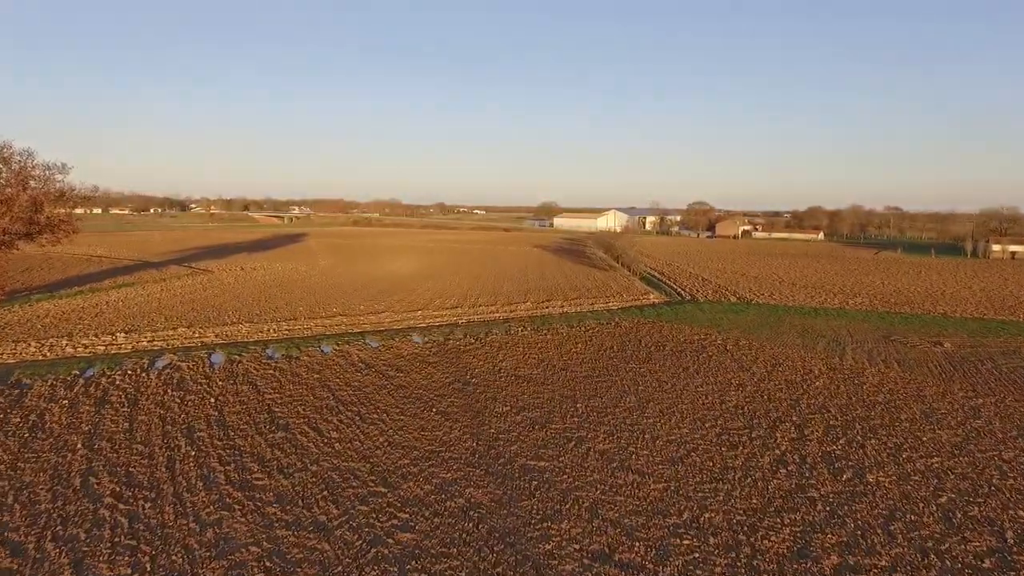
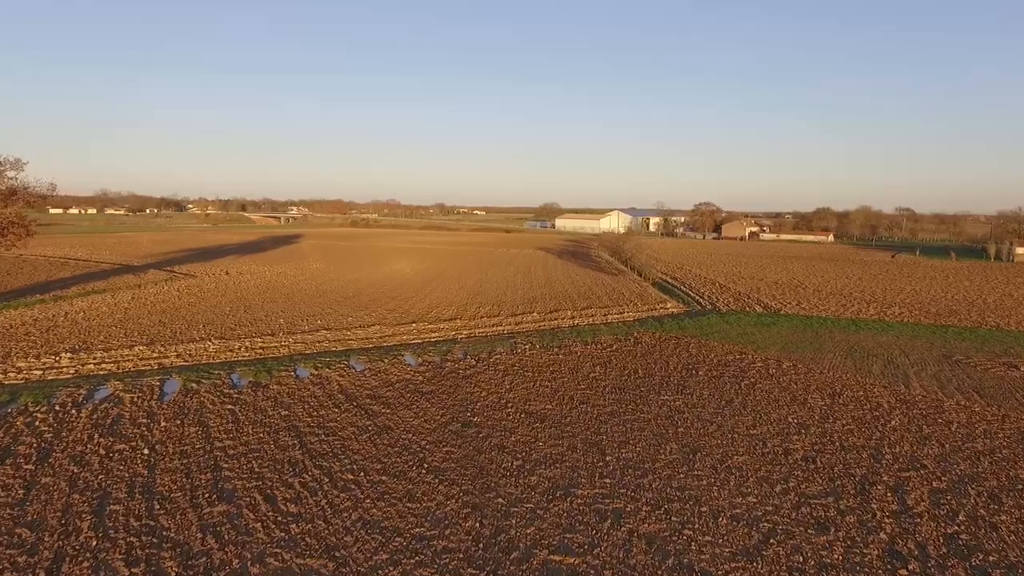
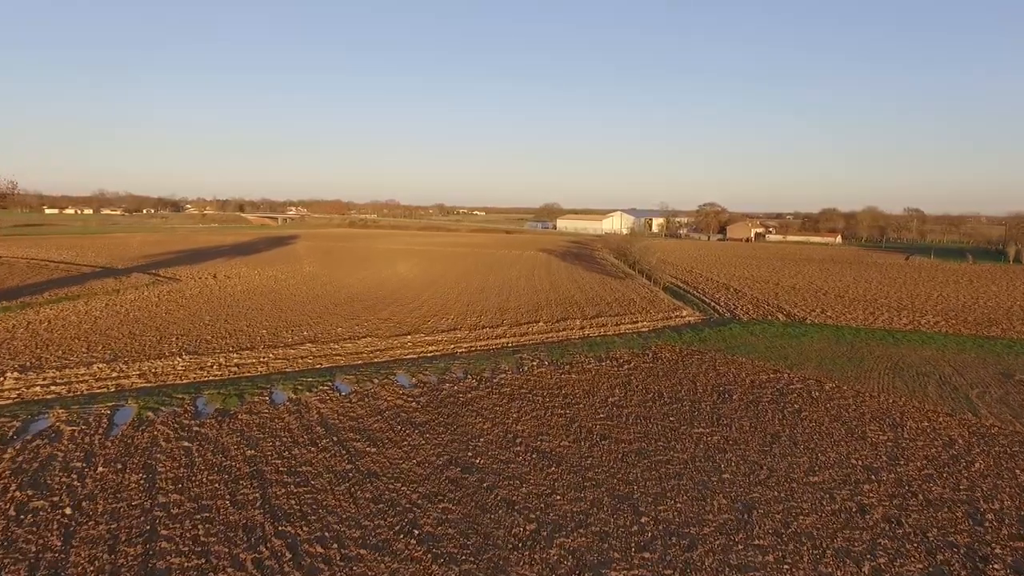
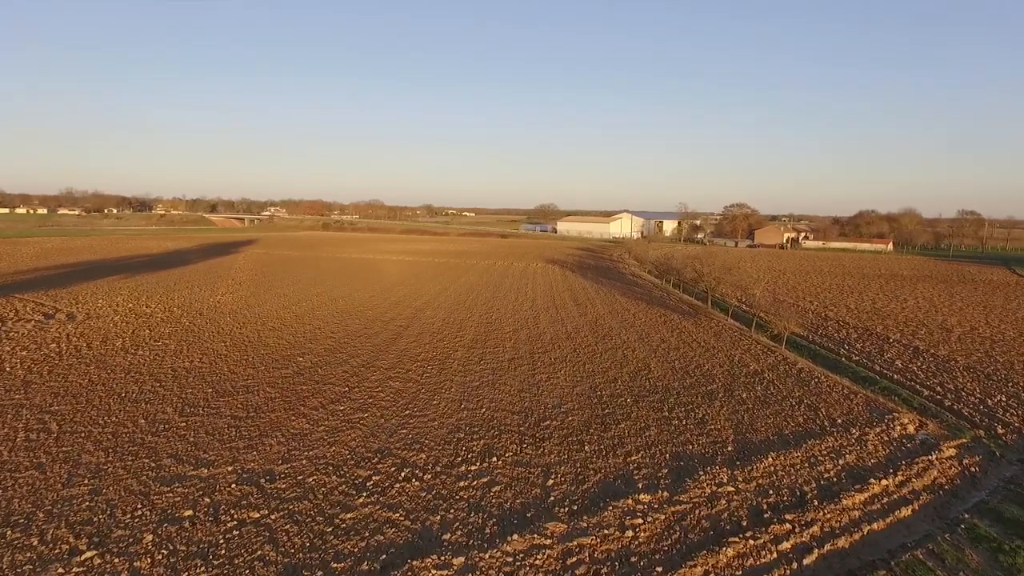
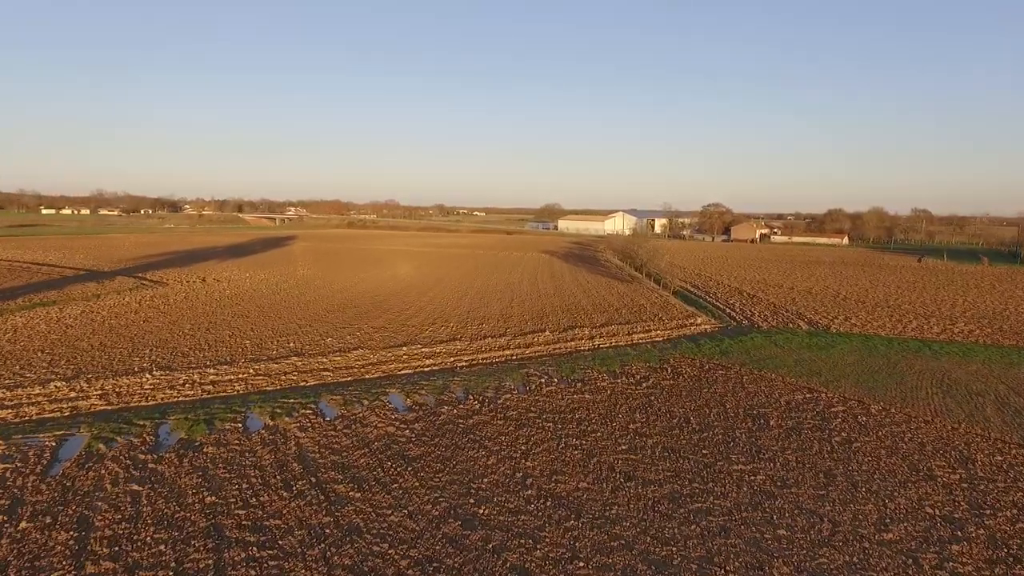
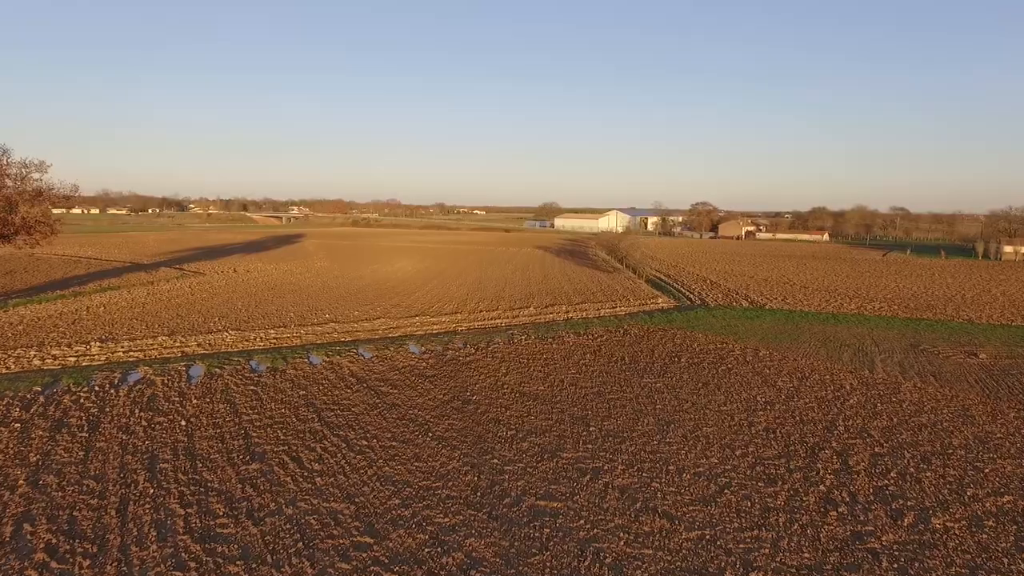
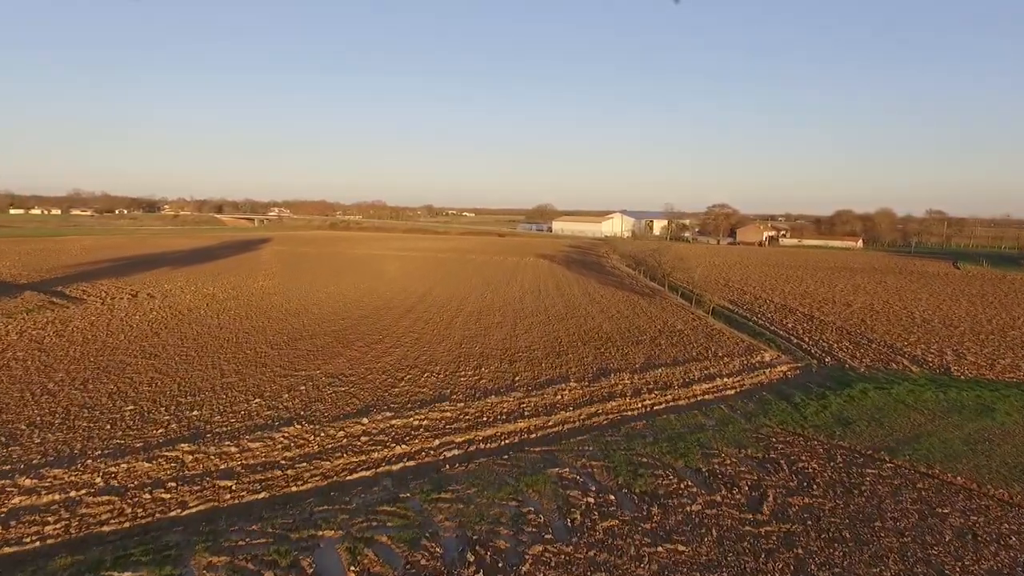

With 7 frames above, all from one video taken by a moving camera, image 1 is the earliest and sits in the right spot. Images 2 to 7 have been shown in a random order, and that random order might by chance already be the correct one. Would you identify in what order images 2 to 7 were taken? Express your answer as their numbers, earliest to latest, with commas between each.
6, 2, 3, 5, 7, 4
